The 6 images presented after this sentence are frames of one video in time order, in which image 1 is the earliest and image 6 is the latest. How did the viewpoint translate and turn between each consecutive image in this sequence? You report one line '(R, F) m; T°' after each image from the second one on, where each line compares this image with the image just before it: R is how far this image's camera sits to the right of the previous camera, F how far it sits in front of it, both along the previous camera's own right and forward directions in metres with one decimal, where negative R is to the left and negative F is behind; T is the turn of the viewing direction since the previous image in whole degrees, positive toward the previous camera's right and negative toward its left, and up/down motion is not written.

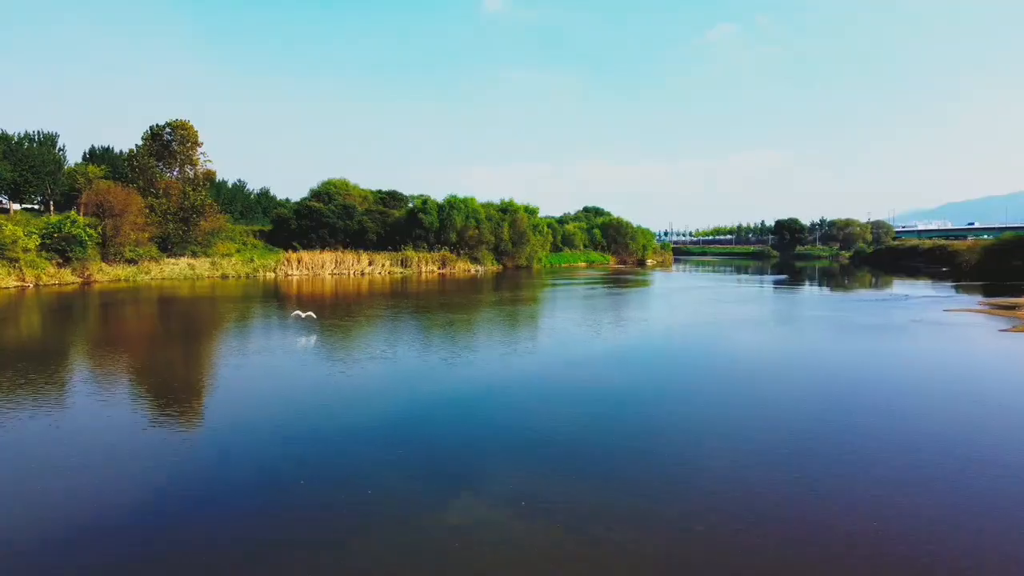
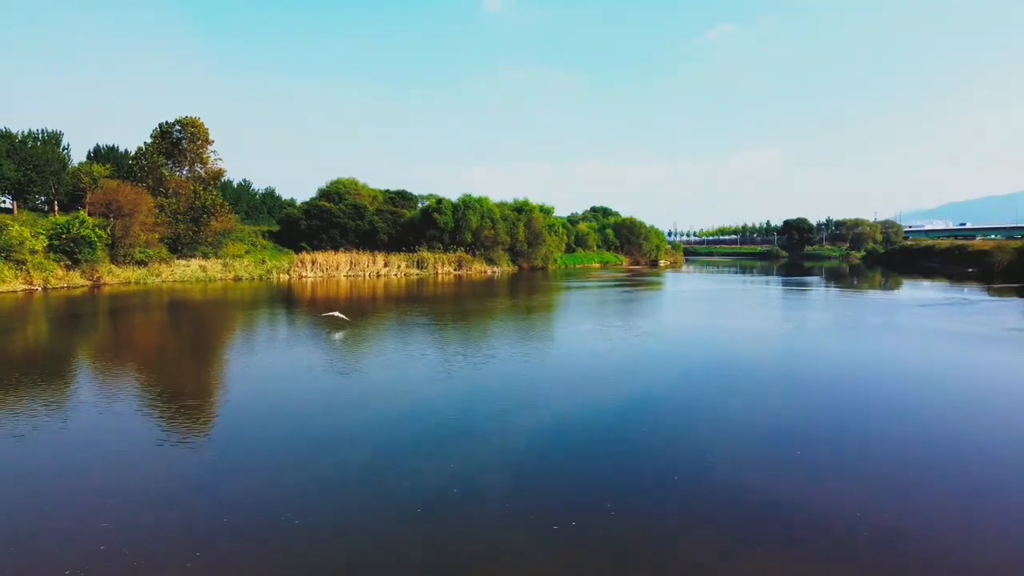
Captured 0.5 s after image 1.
(-0.7, +0.7) m; 0°
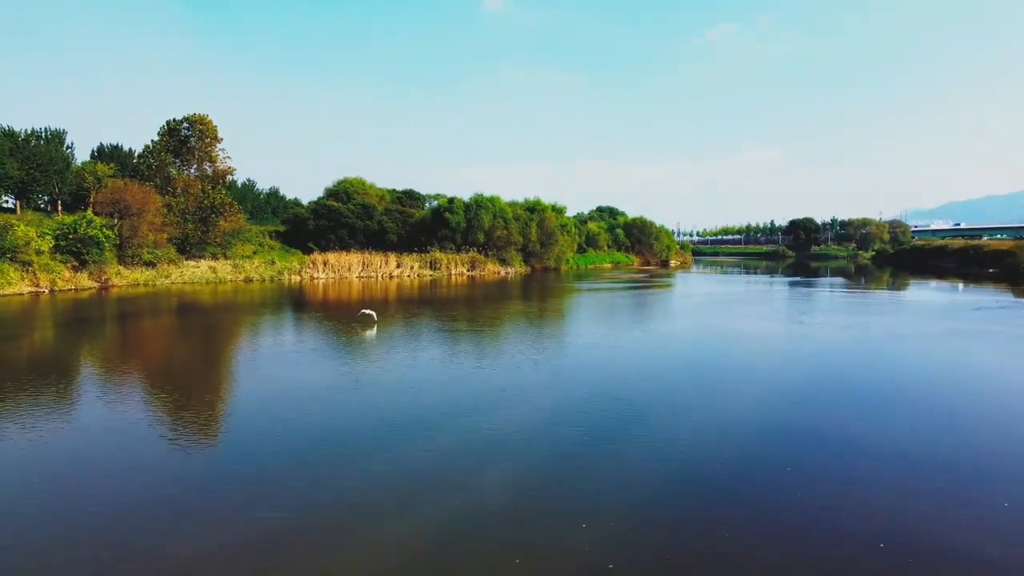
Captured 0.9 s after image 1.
(-0.5, +0.5) m; 0°
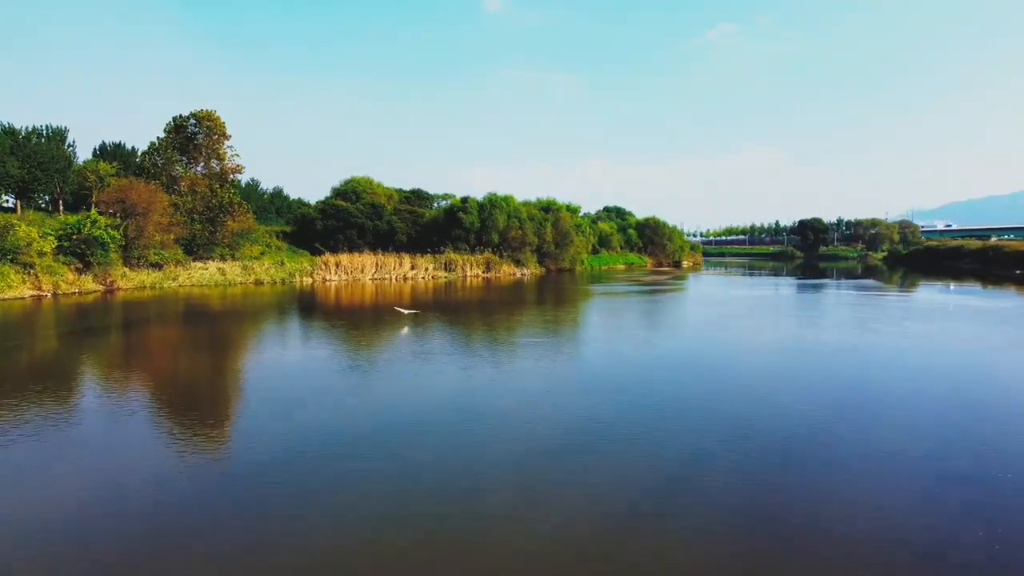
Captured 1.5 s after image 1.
(-0.6, +0.7) m; 0°
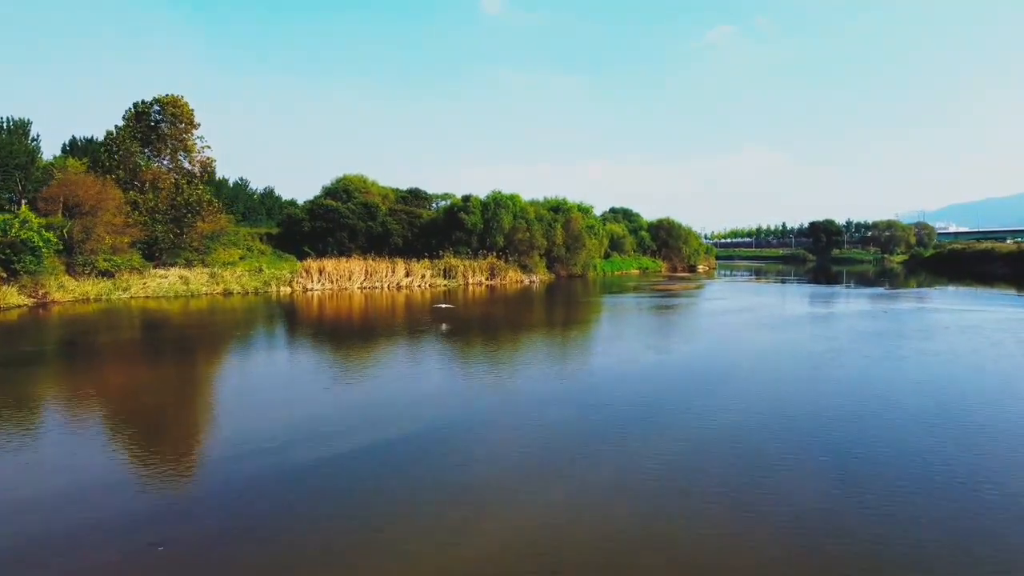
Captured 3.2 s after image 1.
(-0.2, +2.4) m; 0°
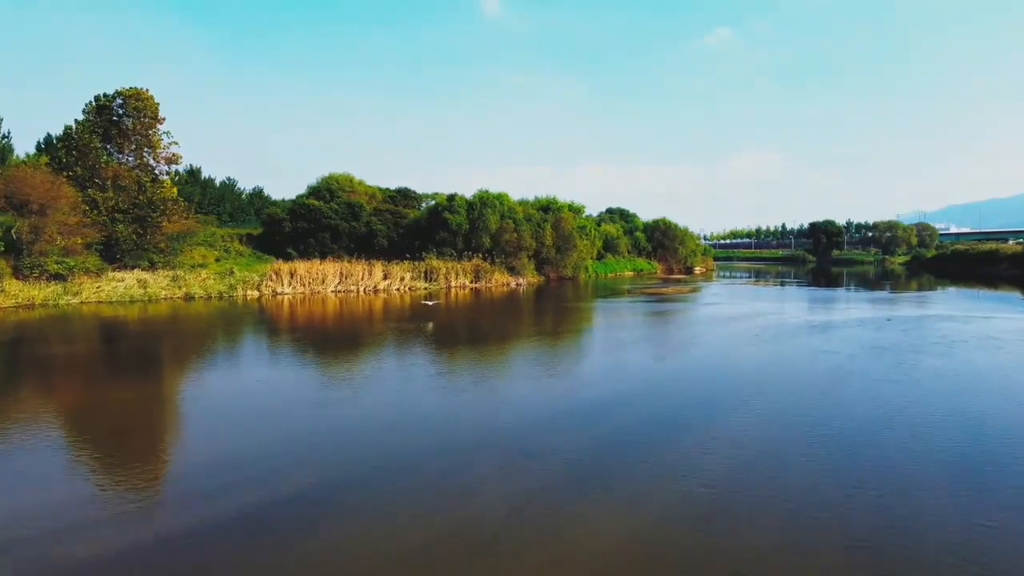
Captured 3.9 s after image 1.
(+0.4, +0.9) m; 0°
